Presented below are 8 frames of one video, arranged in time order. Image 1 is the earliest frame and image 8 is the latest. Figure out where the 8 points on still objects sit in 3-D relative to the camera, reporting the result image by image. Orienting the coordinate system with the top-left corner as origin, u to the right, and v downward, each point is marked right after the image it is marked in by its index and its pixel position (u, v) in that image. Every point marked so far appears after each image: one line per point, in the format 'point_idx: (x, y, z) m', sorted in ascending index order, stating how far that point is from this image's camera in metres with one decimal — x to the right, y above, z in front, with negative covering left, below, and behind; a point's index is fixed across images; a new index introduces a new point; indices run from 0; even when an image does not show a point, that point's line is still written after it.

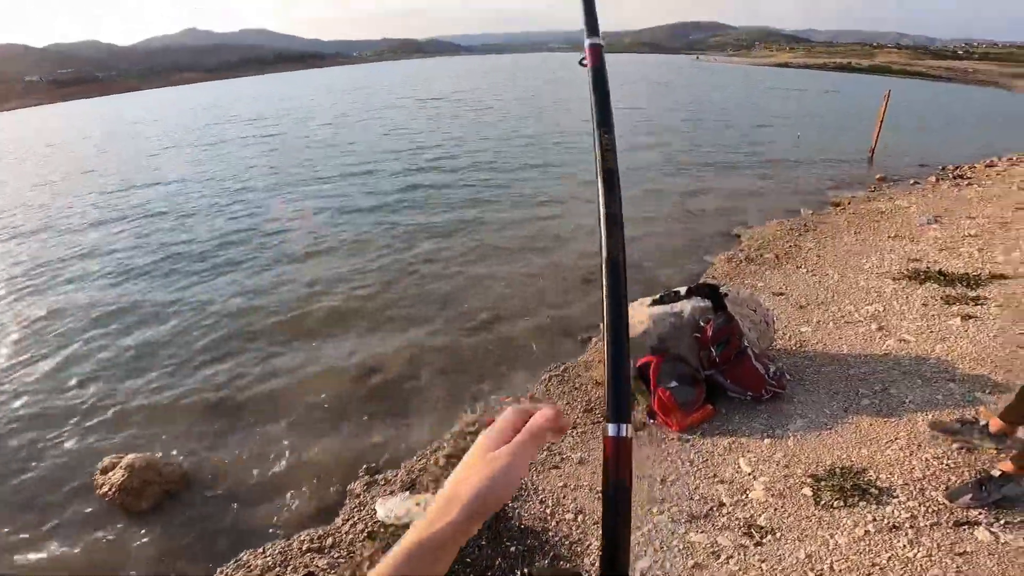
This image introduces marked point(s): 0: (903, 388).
0: (+3.4, -1.1, +5.6) m
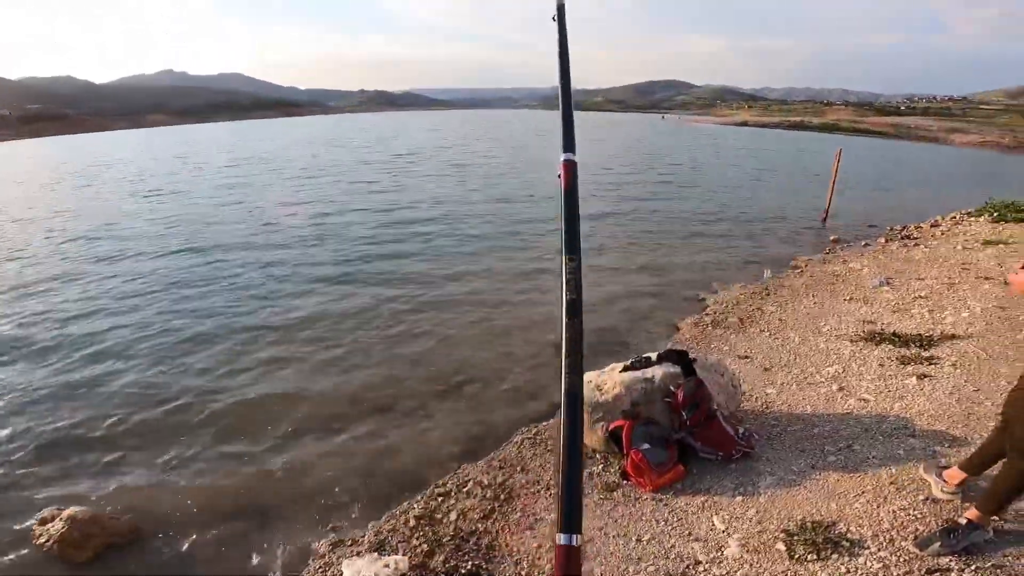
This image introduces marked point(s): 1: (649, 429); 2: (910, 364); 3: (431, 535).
0: (+3.4, -1.4, +5.7) m
1: (+1.4, -1.3, +5.7) m
2: (+5.0, -0.9, +7.6) m
3: (-0.7, -2.2, +5.5) m
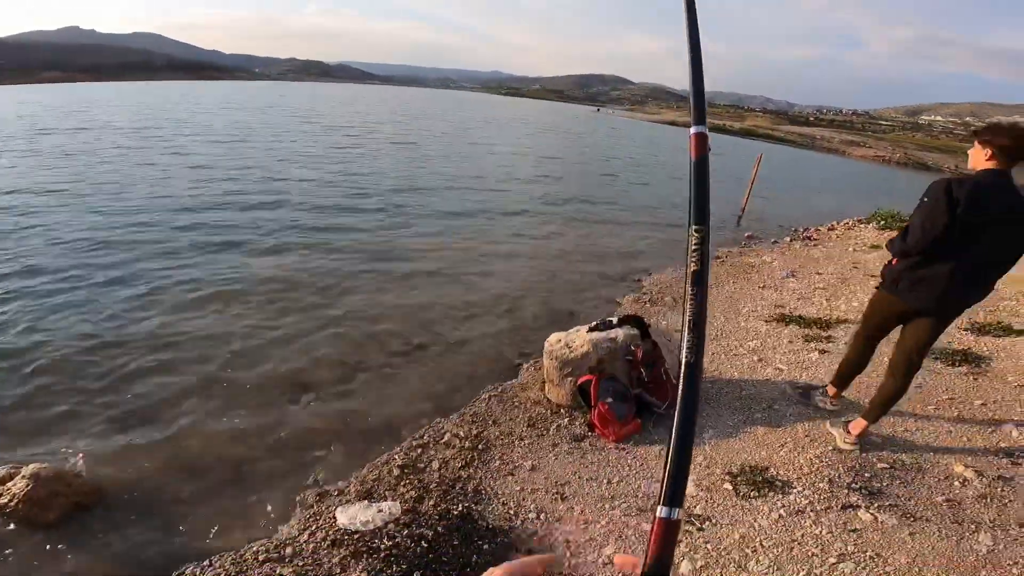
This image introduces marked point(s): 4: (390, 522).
0: (+3.1, -1.3, +6.6) m
1: (+1.1, -1.1, +6.4) m
2: (+4.5, -0.8, +8.7) m
3: (-0.9, -1.9, +5.9) m
4: (-1.1, -2.2, +5.3) m
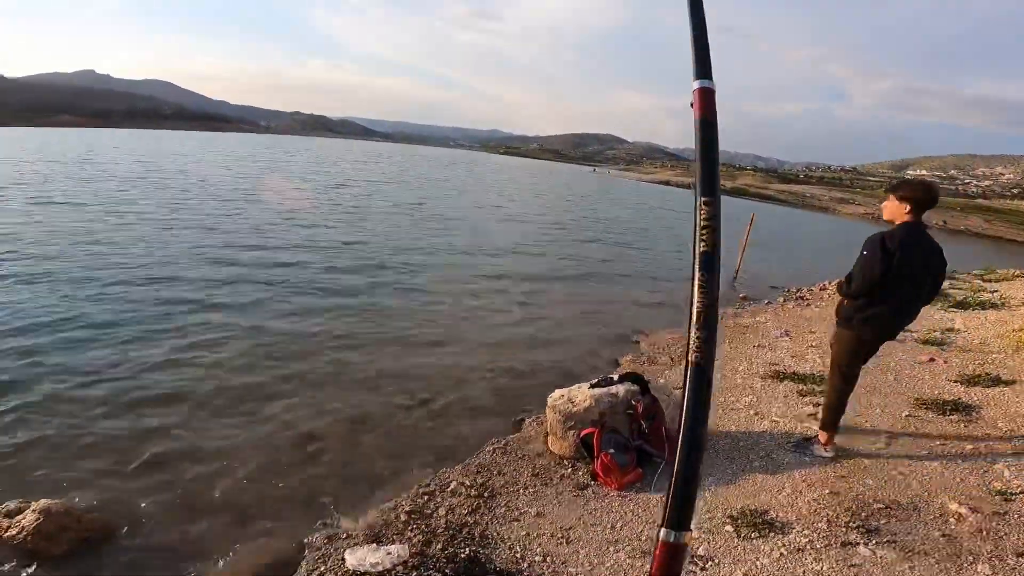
0: (+3.1, -1.9, +6.8) m
1: (+1.2, -1.6, +6.6) m
2: (+4.5, -1.6, +9.0) m
3: (-0.9, -2.4, +6.0) m
4: (-1.0, -2.6, +5.4) m
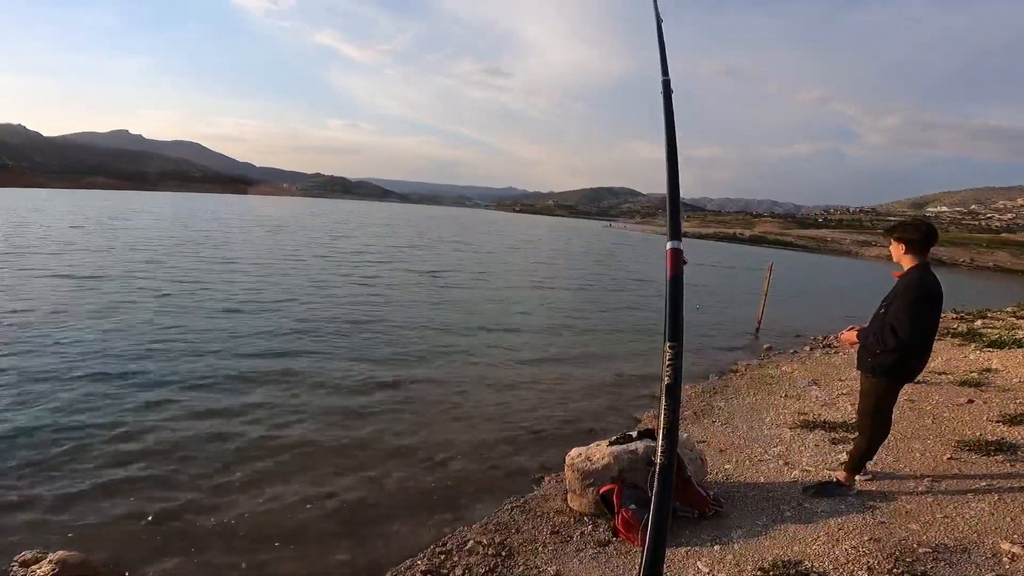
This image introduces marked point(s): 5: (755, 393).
0: (+3.3, -2.3, +6.4) m
1: (+1.3, -2.1, +6.4) m
2: (+4.8, -2.2, +8.6) m
3: (-0.7, -2.9, +5.8) m
4: (-0.8, -3.0, +5.1) m
5: (+5.5, -2.1, +13.2) m
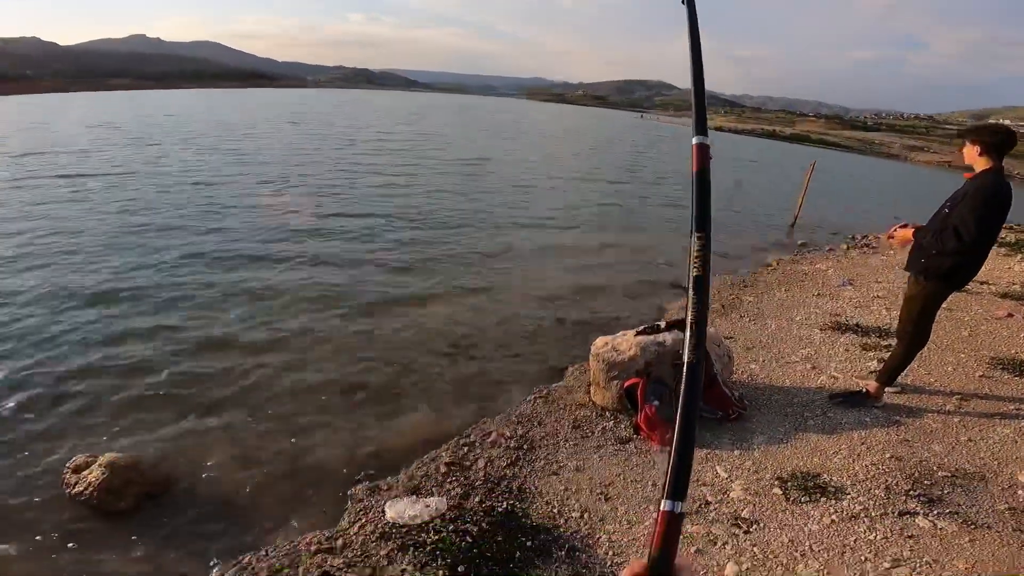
0: (+3.6, -1.4, +6.4) m
1: (+1.6, -1.1, +6.4) m
2: (+5.1, -0.9, +8.5) m
3: (-0.5, -1.9, +6.0) m
4: (-0.7, -2.2, +5.4) m
5: (+6.0, 0.0, +13.0) m
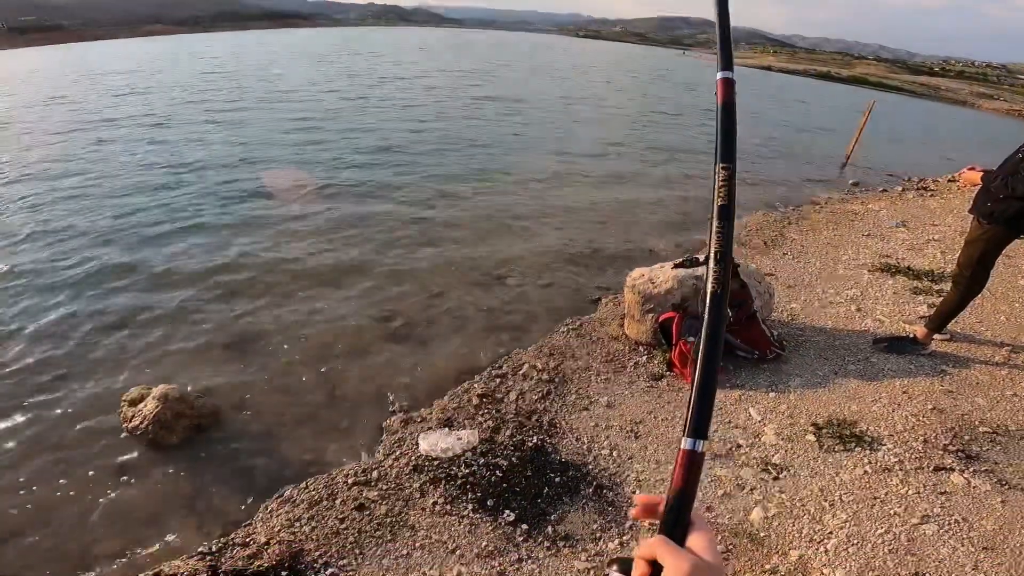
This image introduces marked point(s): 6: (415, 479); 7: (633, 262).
0: (+3.9, -0.8, +6.3) m
1: (+1.9, -0.5, +6.3) m
2: (+5.6, -0.2, +8.2) m
3: (-0.2, -1.3, +6.1) m
4: (-0.4, -1.6, +5.6) m
5: (+6.7, +1.0, +12.5) m
6: (-0.9, -1.7, +5.4) m
7: (+2.2, +0.3, +10.8) m
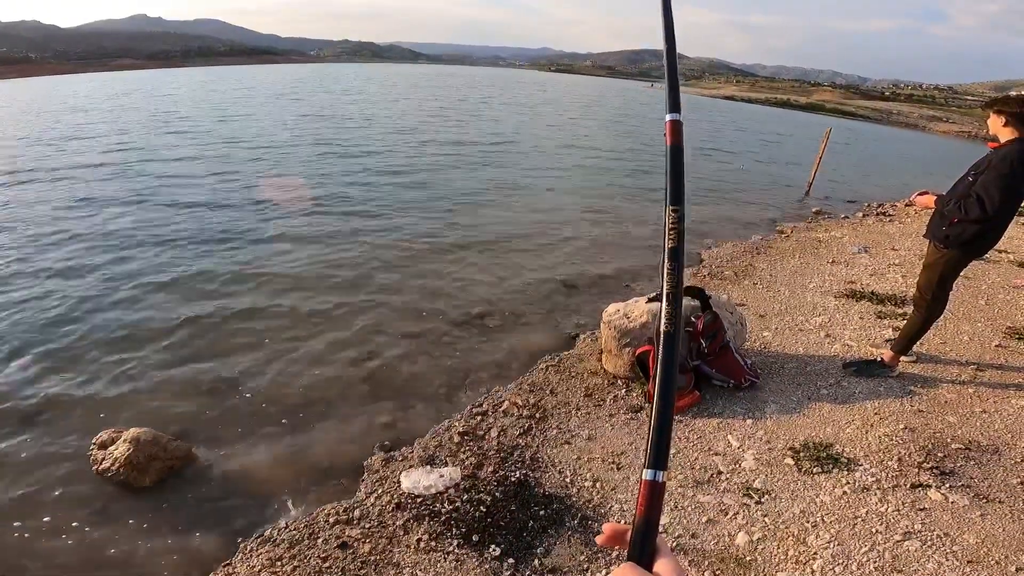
0: (+3.7, -1.1, +6.4) m
1: (+1.7, -0.8, +6.4) m
2: (+5.3, -0.5, +8.4) m
3: (-0.4, -1.6, +6.1) m
4: (-0.5, -1.9, +5.5) m
5: (+6.2, +0.5, +12.8) m
6: (-1.0, -2.1, +5.3) m
7: (+1.8, -0.2, +10.9) m
